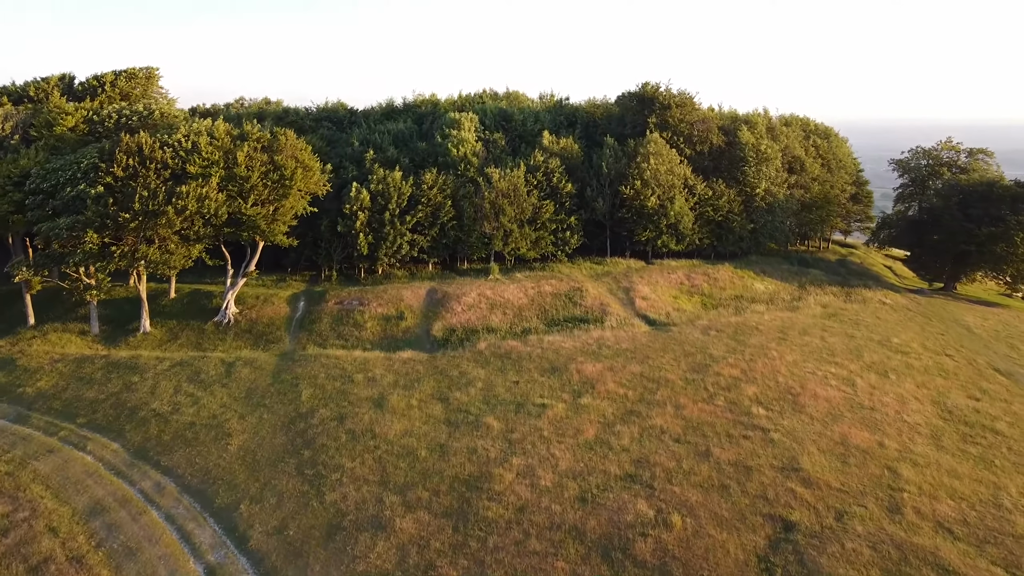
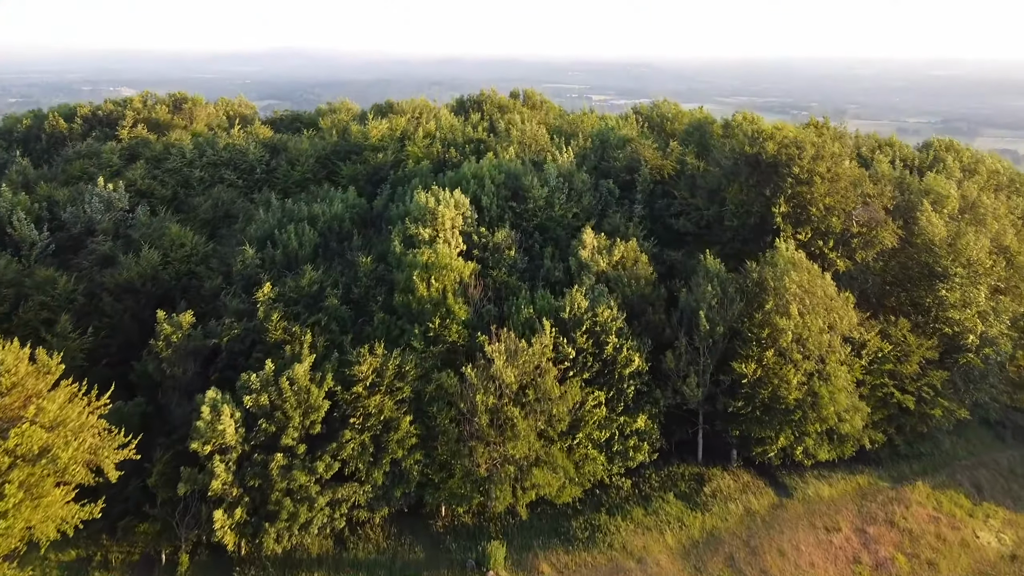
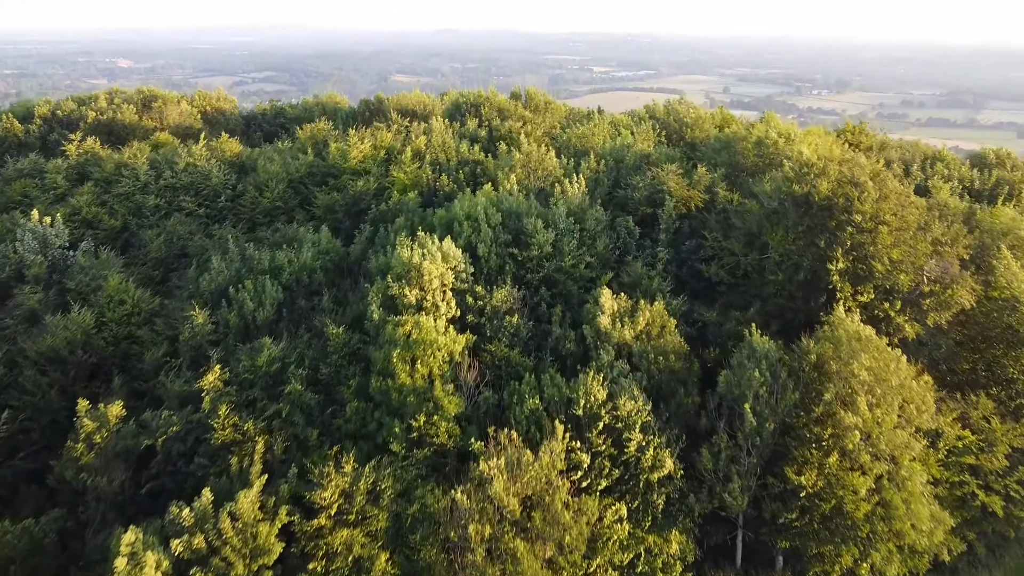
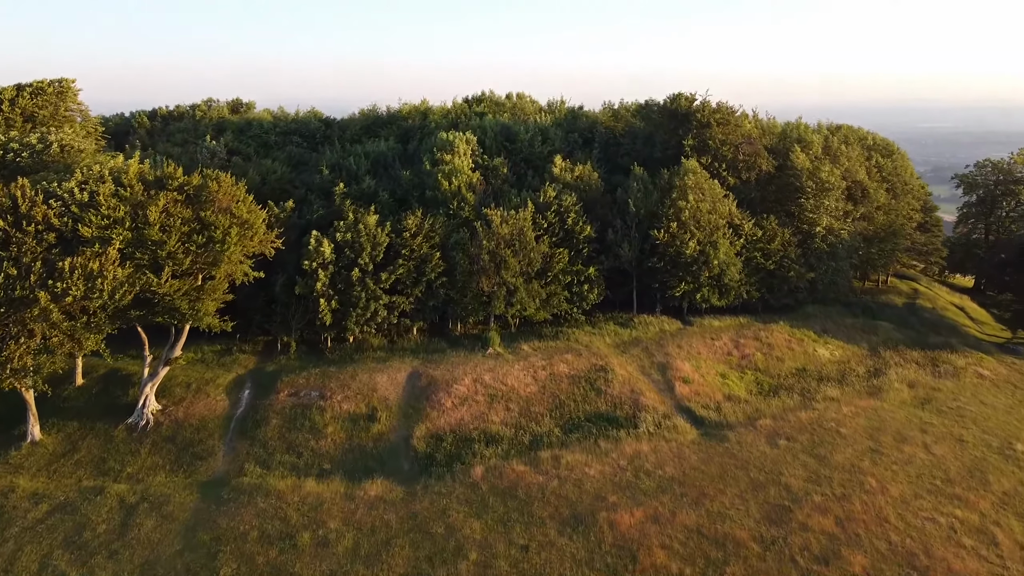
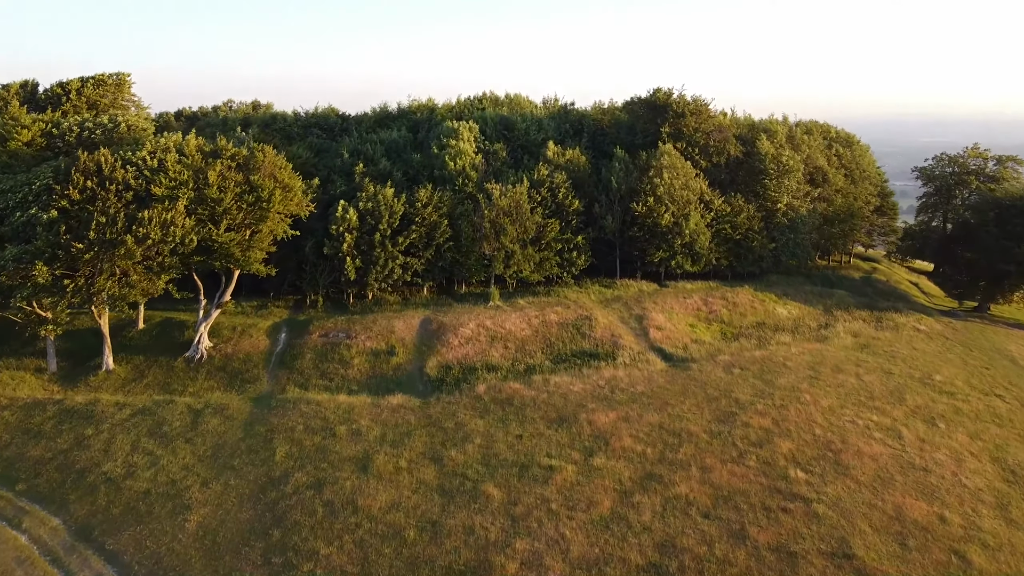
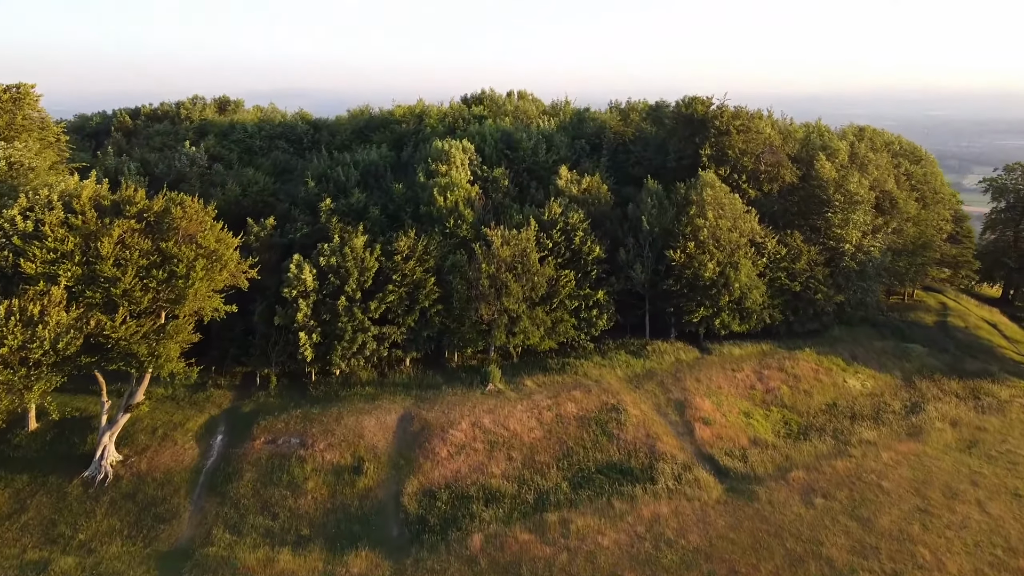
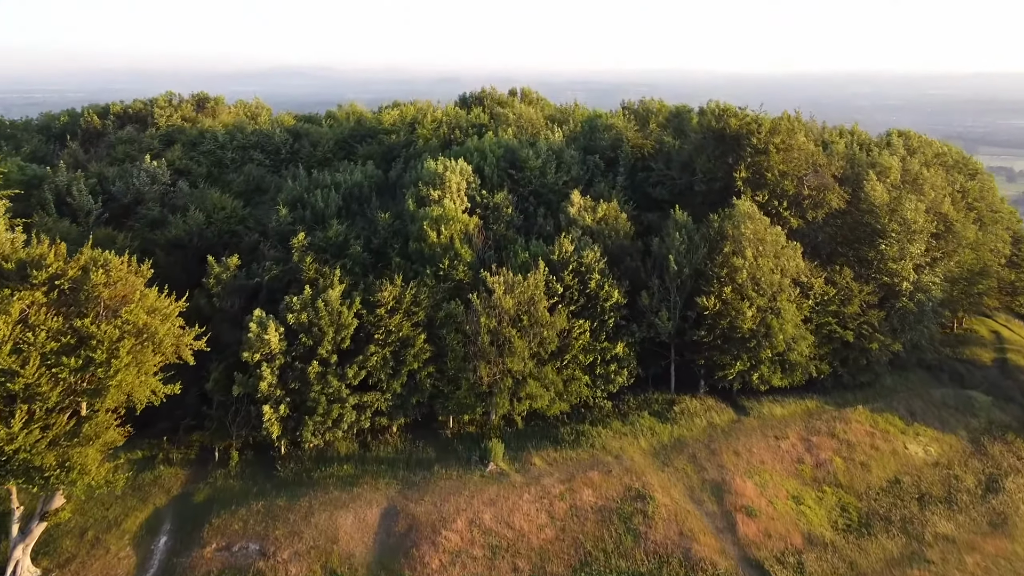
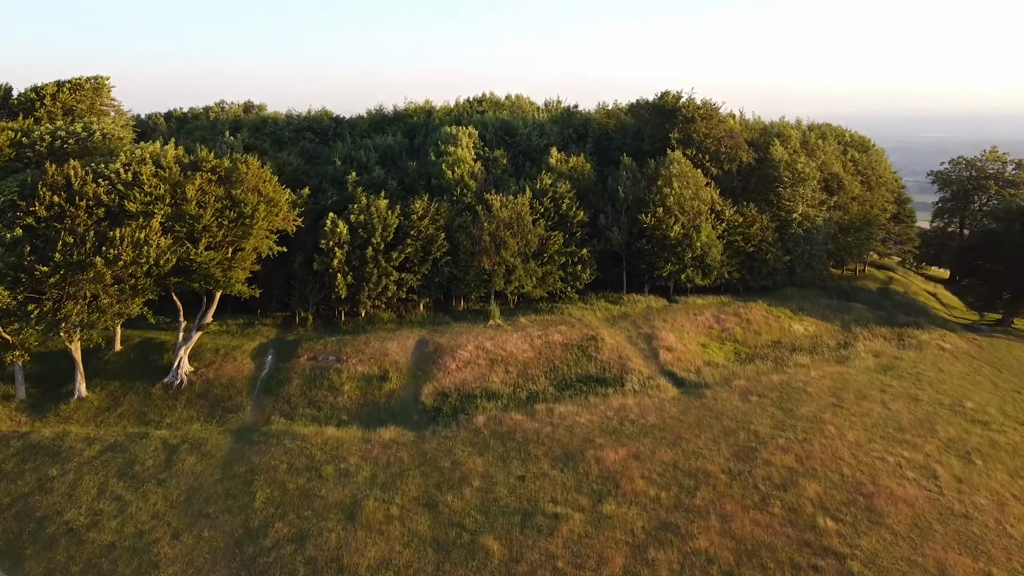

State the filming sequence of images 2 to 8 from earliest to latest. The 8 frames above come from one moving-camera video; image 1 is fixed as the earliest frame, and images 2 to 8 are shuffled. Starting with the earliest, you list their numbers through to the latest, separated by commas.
5, 8, 4, 6, 7, 2, 3
